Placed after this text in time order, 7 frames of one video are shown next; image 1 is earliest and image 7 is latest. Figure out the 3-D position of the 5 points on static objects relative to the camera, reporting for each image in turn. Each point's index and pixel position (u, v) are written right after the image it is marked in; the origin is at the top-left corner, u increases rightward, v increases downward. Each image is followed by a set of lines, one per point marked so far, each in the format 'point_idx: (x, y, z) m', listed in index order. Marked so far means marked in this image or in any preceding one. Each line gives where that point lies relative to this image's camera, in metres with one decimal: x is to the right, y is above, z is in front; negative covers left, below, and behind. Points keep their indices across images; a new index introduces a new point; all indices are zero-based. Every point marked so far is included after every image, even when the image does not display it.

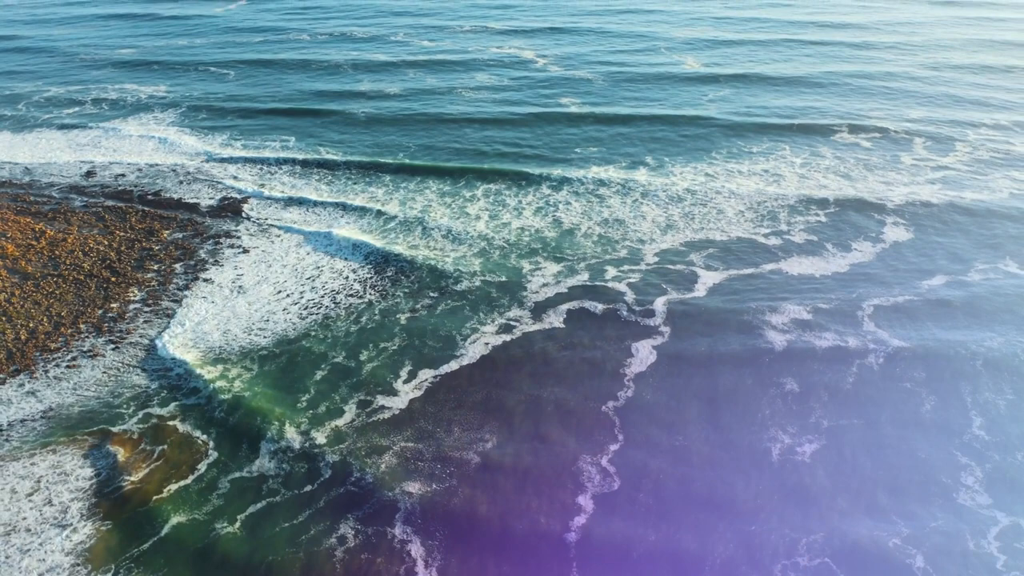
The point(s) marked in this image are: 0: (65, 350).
0: (-12.9, -1.8, +20.1) m
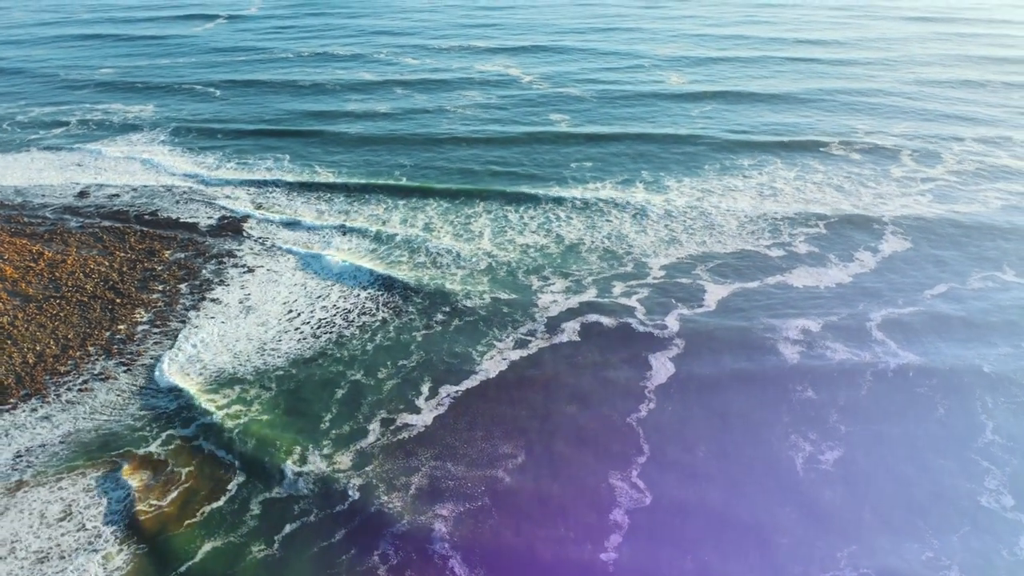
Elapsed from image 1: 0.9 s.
0: (-12.3, -2.4, +19.7) m
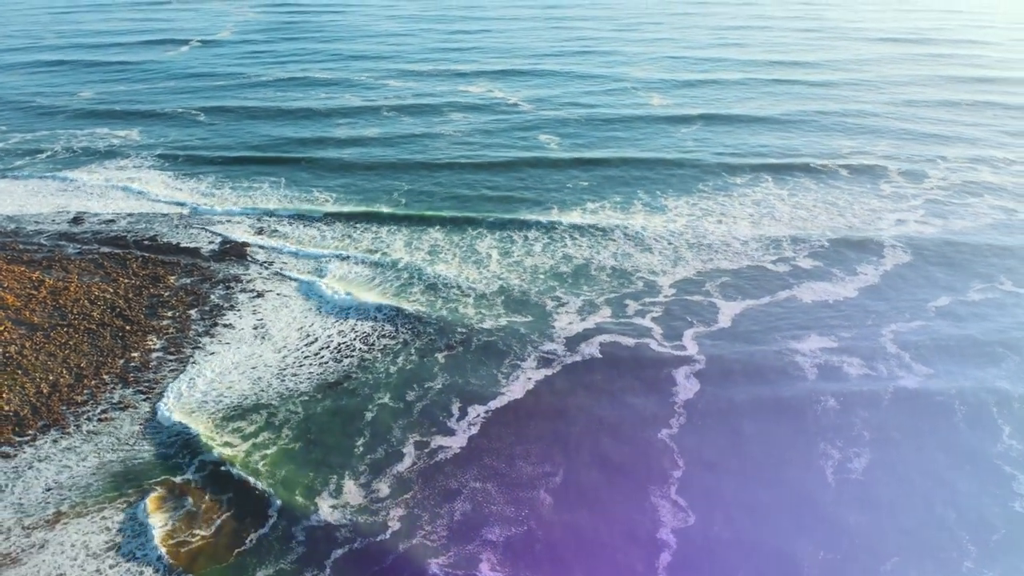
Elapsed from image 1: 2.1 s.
0: (-11.6, -3.2, +19.2) m
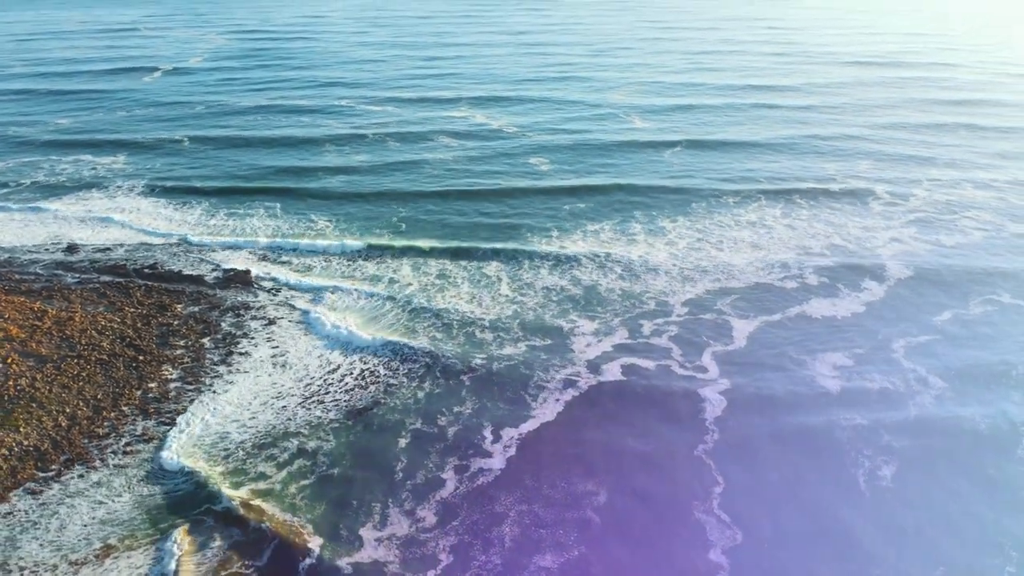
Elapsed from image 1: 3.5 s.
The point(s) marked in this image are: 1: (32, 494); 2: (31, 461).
0: (-10.7, -4.0, +18.7) m
1: (-11.6, -5.0, +16.8) m
2: (-12.2, -4.4, +17.7) m
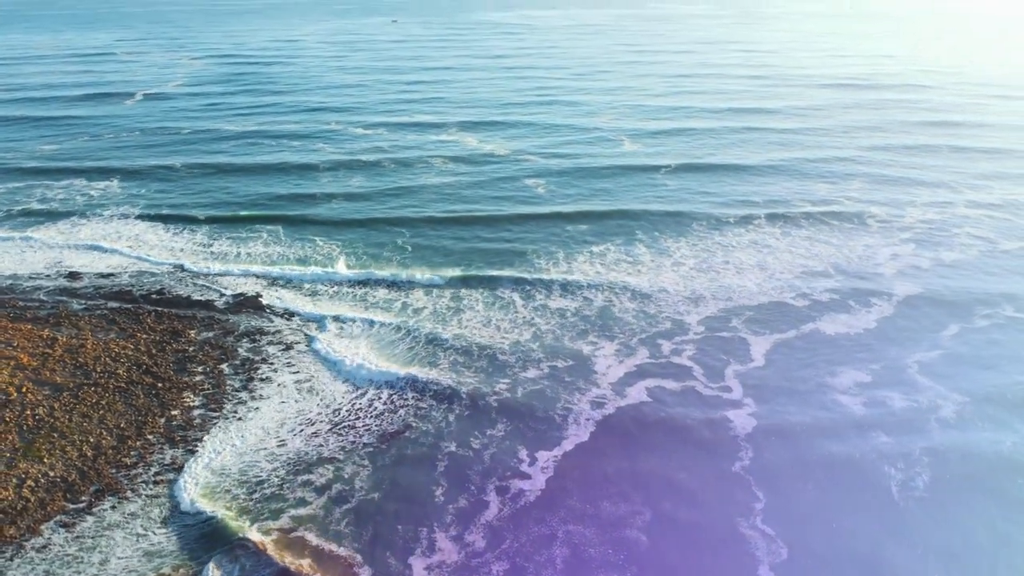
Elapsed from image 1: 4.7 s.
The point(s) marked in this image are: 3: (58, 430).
0: (-9.7, -4.7, +18.3) m
1: (-10.6, -5.6, +16.3) m
2: (-11.3, -5.1, +17.2) m
3: (-12.8, -4.0, +19.6) m
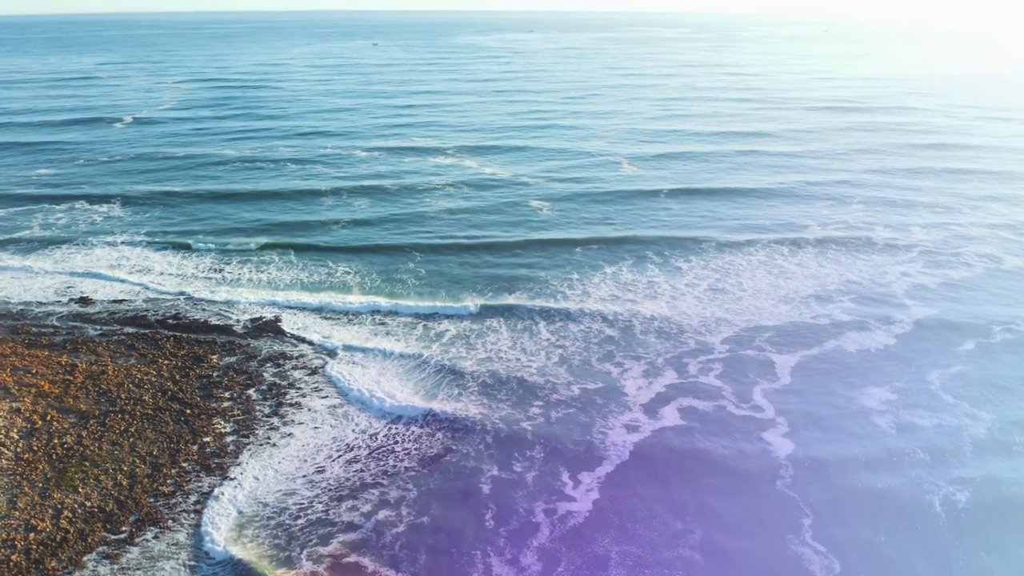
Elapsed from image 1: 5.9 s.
0: (-8.6, -5.3, +17.9) m
1: (-9.4, -6.2, +15.9) m
2: (-10.1, -5.7, +16.8) m
3: (-11.7, -4.7, +19.2) m
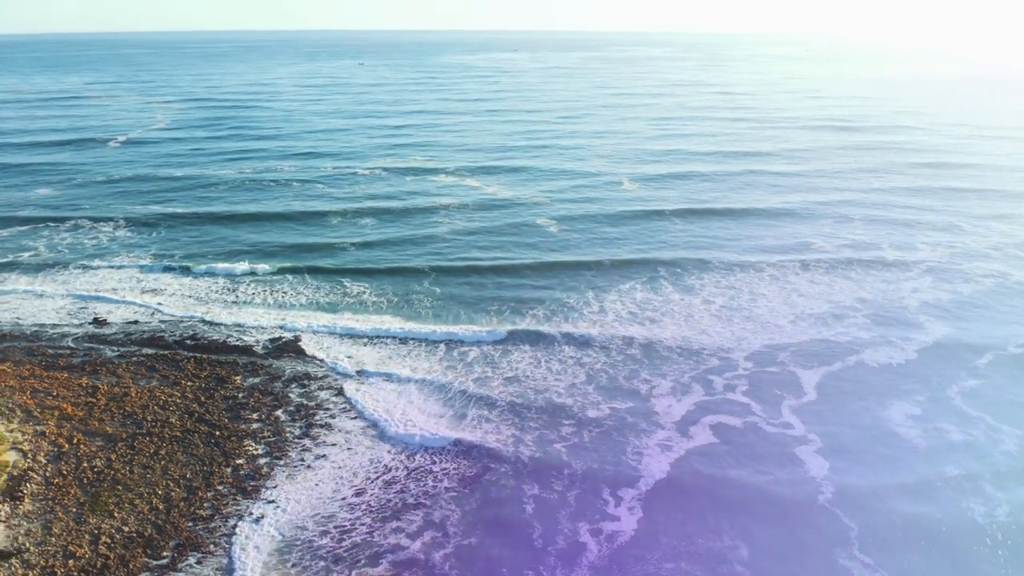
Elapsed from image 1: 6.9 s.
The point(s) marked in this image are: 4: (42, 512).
0: (-7.5, -5.8, +17.6) m
1: (-8.2, -6.7, +15.6) m
2: (-9.0, -6.2, +16.5) m
3: (-10.6, -5.3, +18.9) m
4: (-12.0, -5.7, +17.7) m
